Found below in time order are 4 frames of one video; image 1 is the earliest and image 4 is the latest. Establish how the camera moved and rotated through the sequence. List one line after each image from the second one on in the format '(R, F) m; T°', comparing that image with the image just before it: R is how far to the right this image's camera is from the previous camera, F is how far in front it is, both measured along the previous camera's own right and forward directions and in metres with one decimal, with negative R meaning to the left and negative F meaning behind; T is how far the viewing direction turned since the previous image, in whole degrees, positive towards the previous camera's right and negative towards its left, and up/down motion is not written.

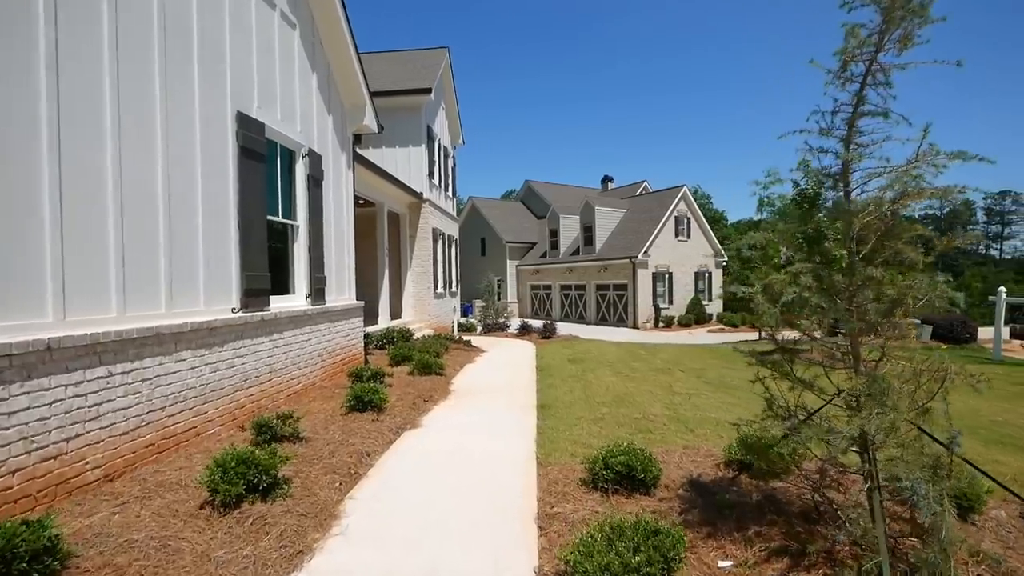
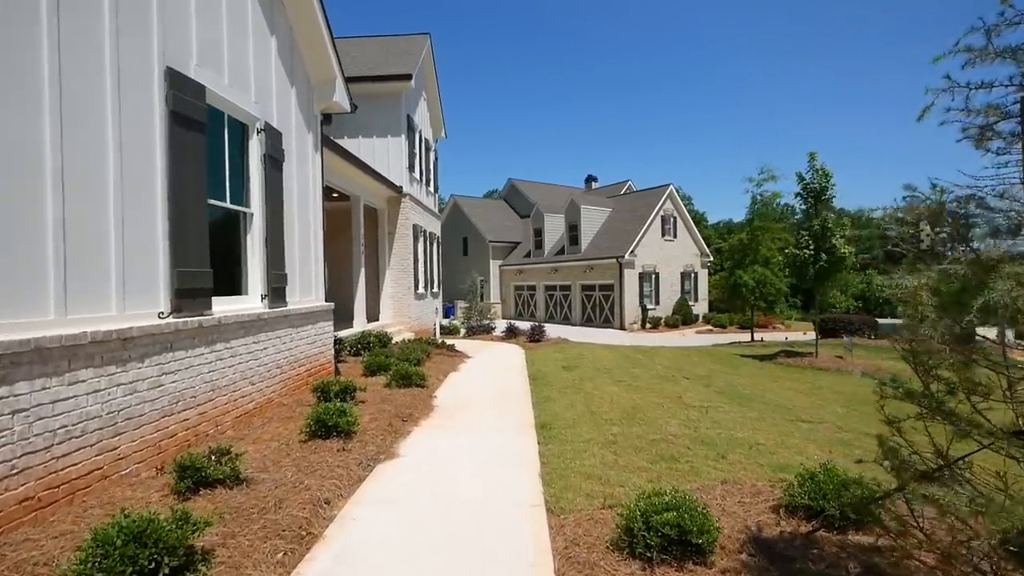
(-0.2, +1.1) m; +2°
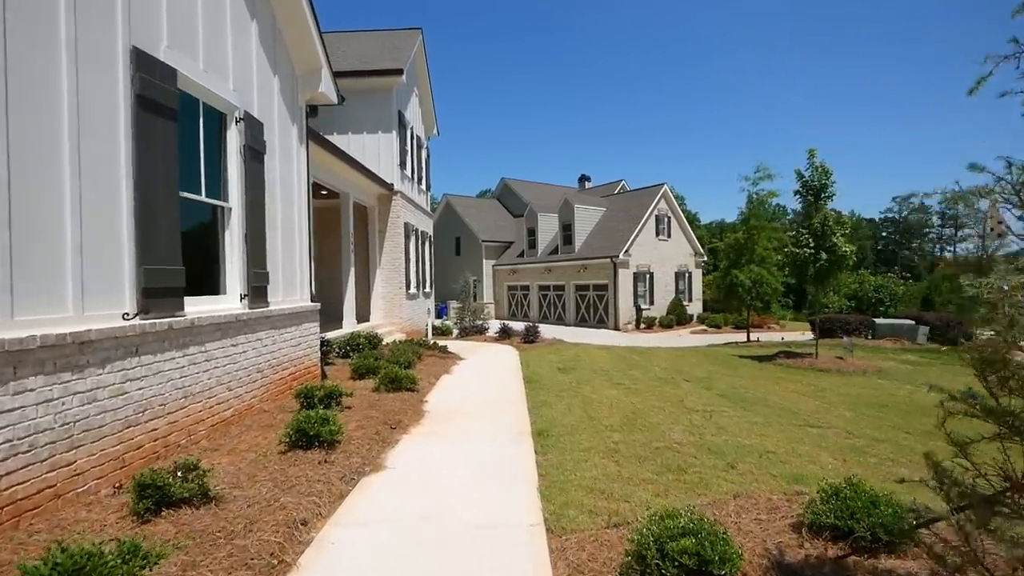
(0.0, +0.4) m; +1°
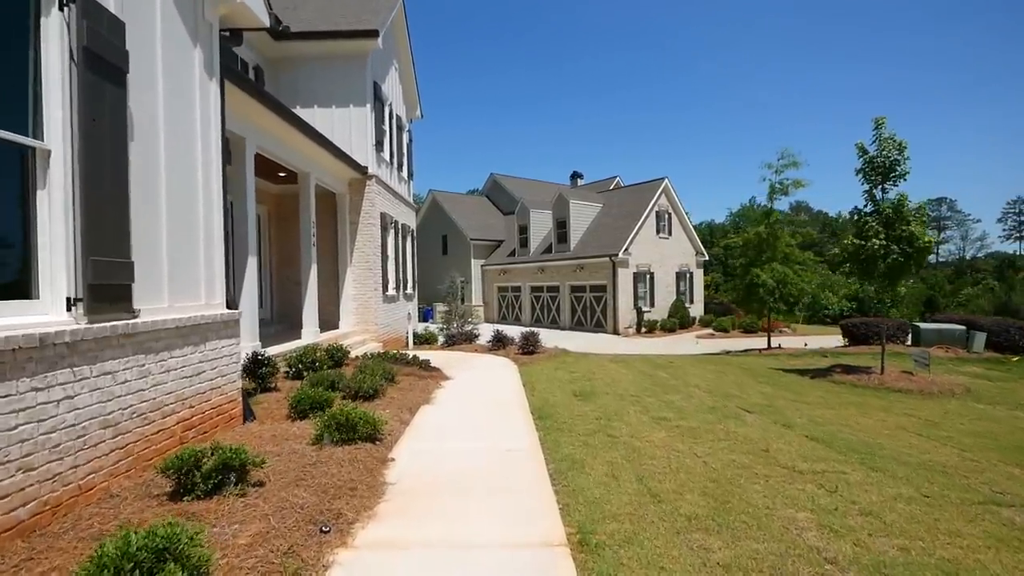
(-0.2, +2.6) m; +2°
